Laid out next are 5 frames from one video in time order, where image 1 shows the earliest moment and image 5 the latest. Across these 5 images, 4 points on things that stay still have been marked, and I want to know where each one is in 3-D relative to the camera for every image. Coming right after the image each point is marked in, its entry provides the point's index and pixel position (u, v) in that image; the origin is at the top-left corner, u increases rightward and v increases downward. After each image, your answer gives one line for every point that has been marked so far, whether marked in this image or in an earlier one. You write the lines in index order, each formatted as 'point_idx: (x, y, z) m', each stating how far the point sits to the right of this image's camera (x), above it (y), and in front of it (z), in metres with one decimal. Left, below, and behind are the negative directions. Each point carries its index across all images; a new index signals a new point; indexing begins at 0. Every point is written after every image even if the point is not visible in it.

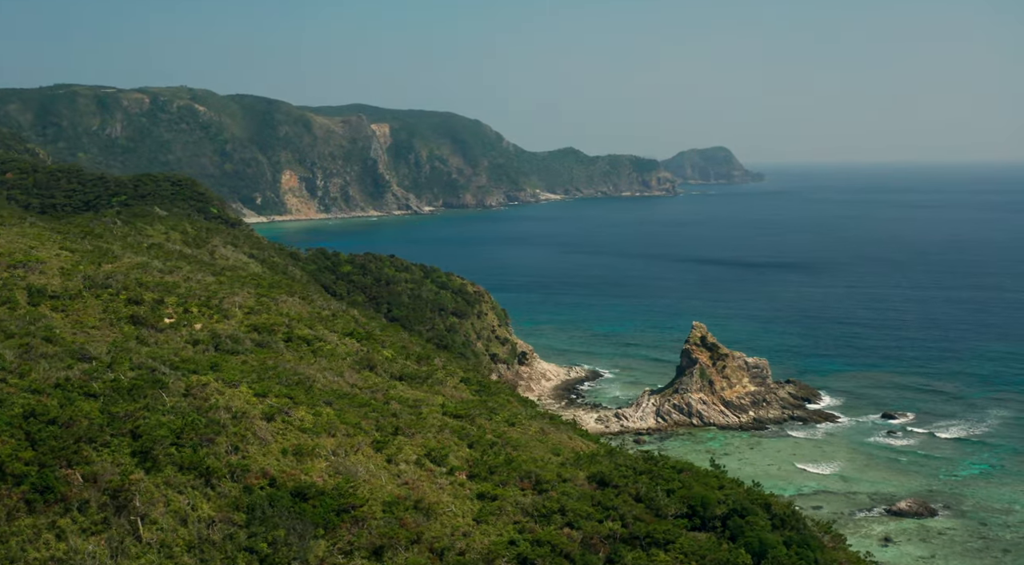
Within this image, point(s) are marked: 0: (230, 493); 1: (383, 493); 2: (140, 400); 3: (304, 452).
0: (-4.9, -3.6, +16.2) m
1: (-2.4, -4.0, +17.6) m
2: (-6.8, -2.2, +17.3) m
3: (-3.9, -3.2, +17.7) m
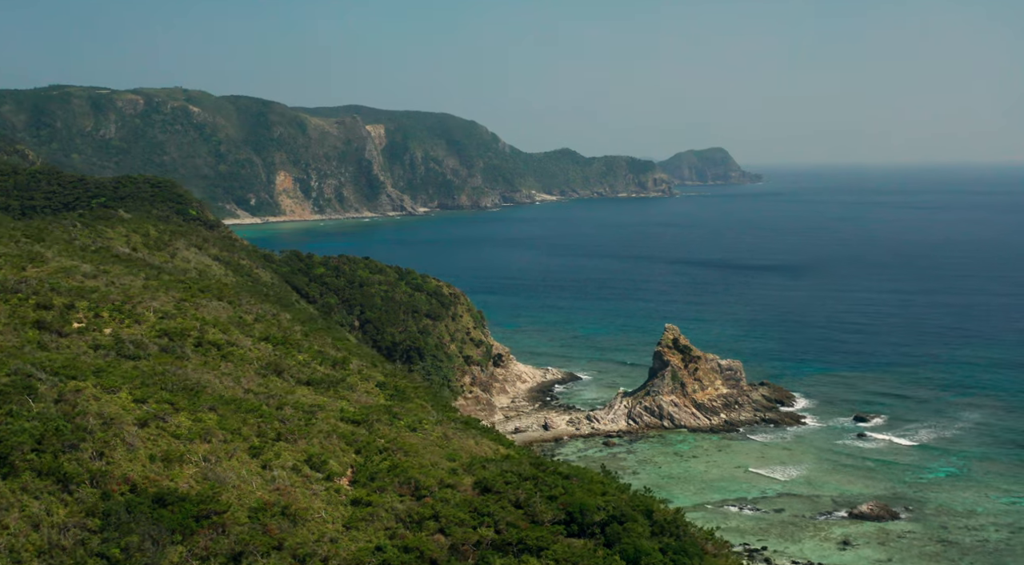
0: (-7.4, -3.8, +16.3) m
1: (-5.0, -4.1, +17.7) m
2: (-9.4, -2.3, +17.4) m
3: (-6.5, -3.4, +17.8) m
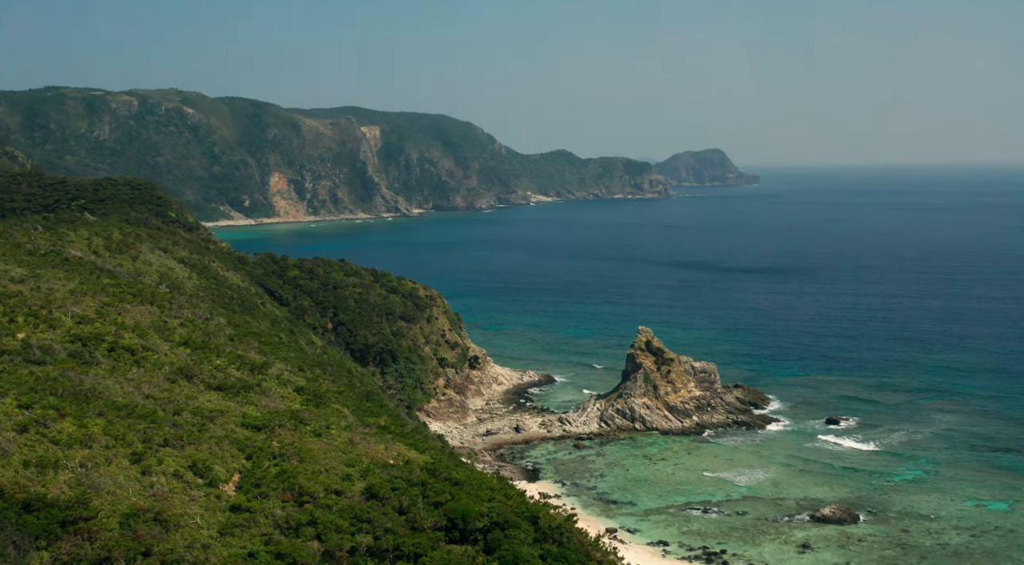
0: (-9.9, -3.9, +16.5) m
1: (-7.4, -4.3, +17.8) m
2: (-11.8, -2.4, +17.6) m
3: (-8.9, -3.5, +17.9) m
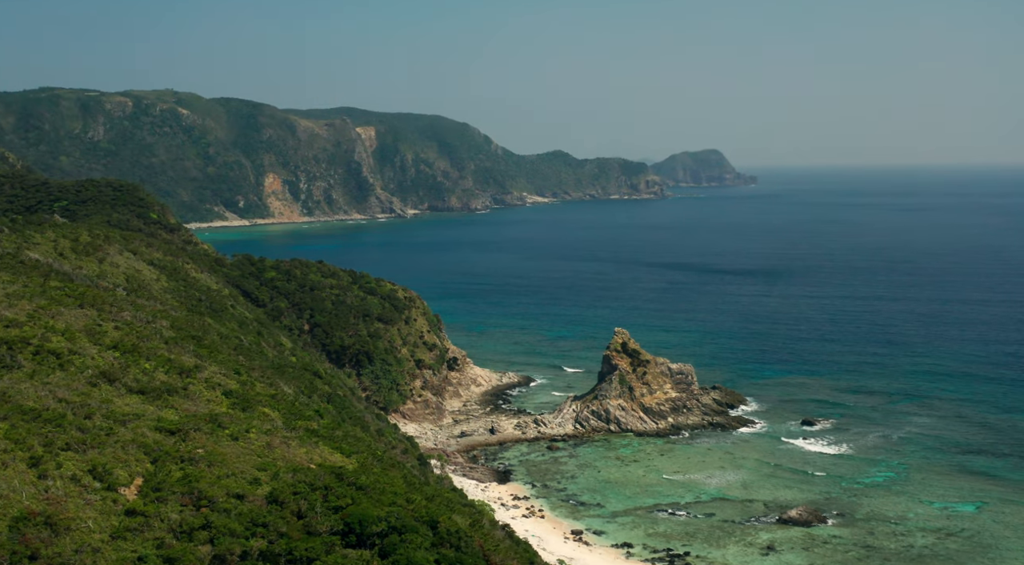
0: (-12.1, -4.0, +16.6) m
1: (-9.6, -4.4, +18.0) m
2: (-14.0, -2.5, +17.8) m
3: (-11.1, -3.6, +18.1) m
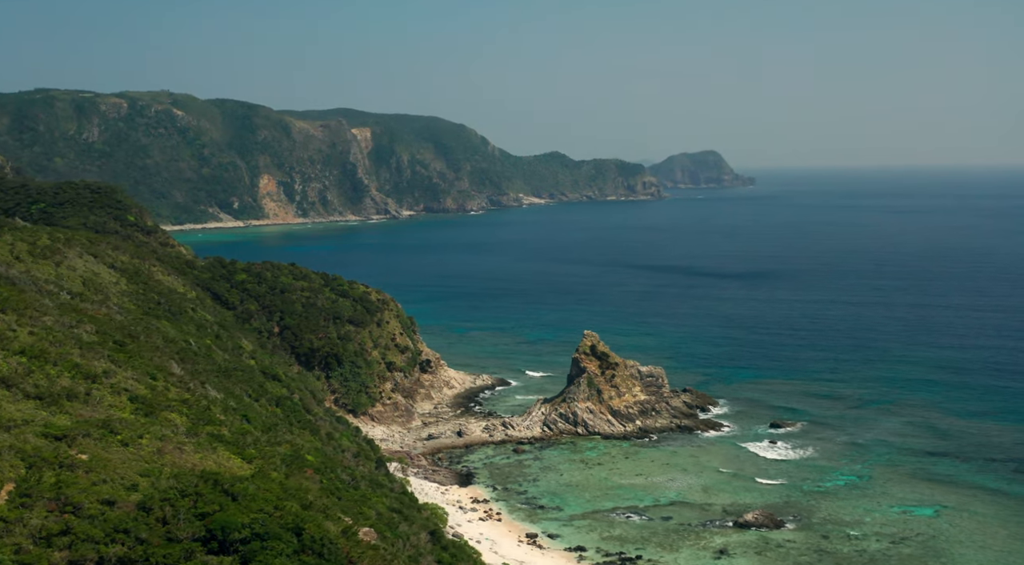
0: (-15.0, -4.2, +16.9) m
1: (-12.5, -4.6, +18.2) m
2: (-16.9, -2.7, +18.0) m
3: (-14.0, -3.8, +18.3) m
